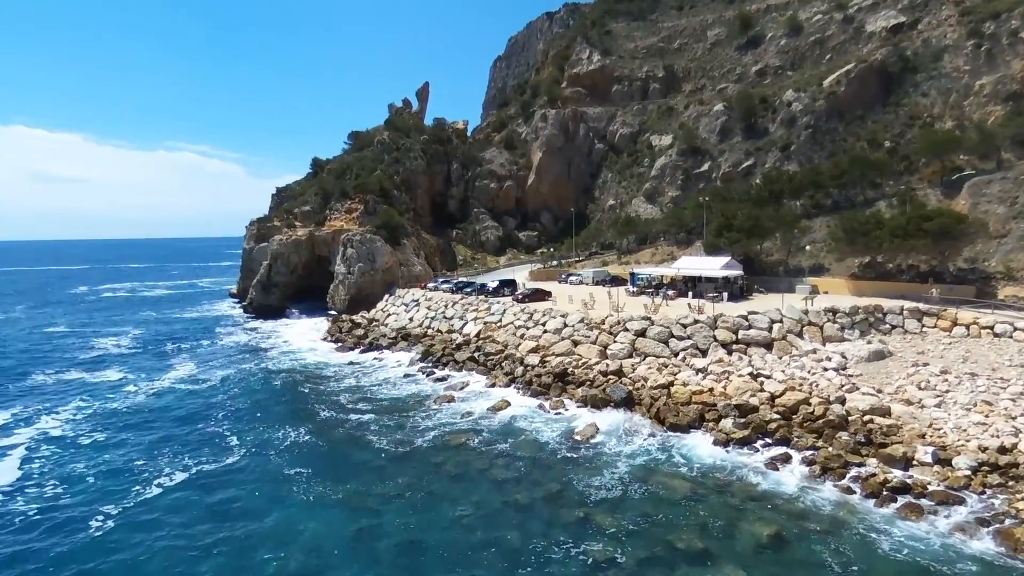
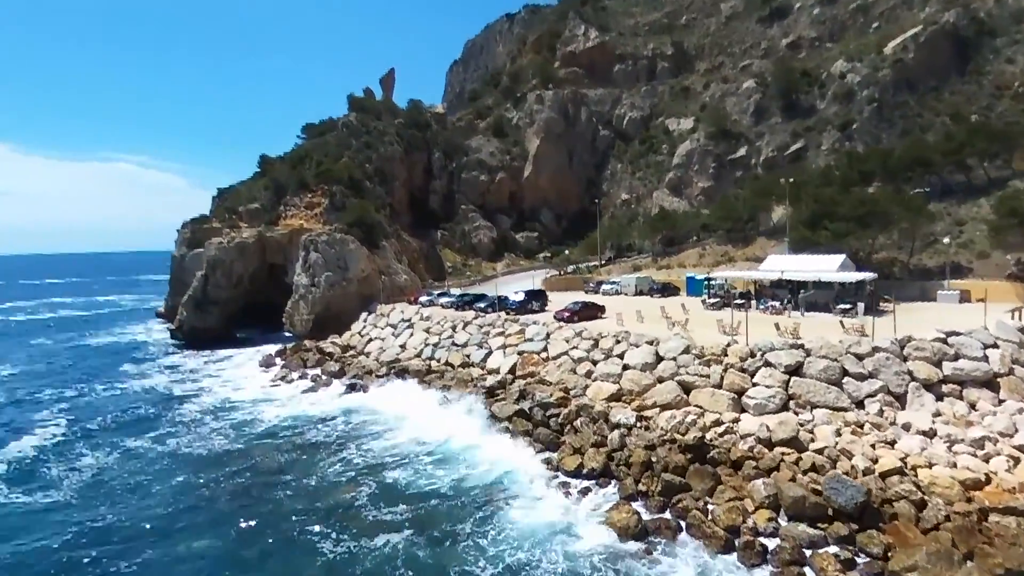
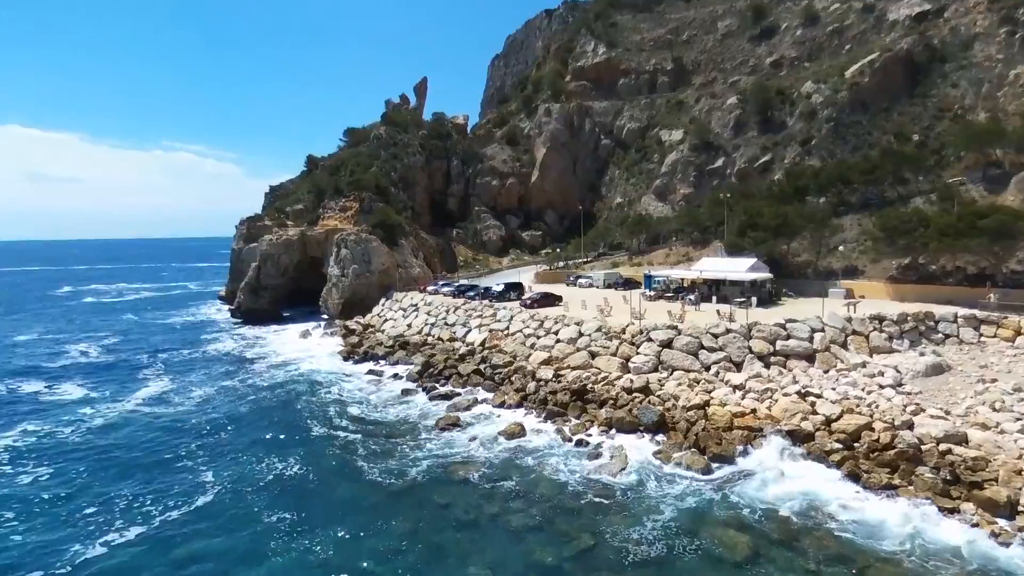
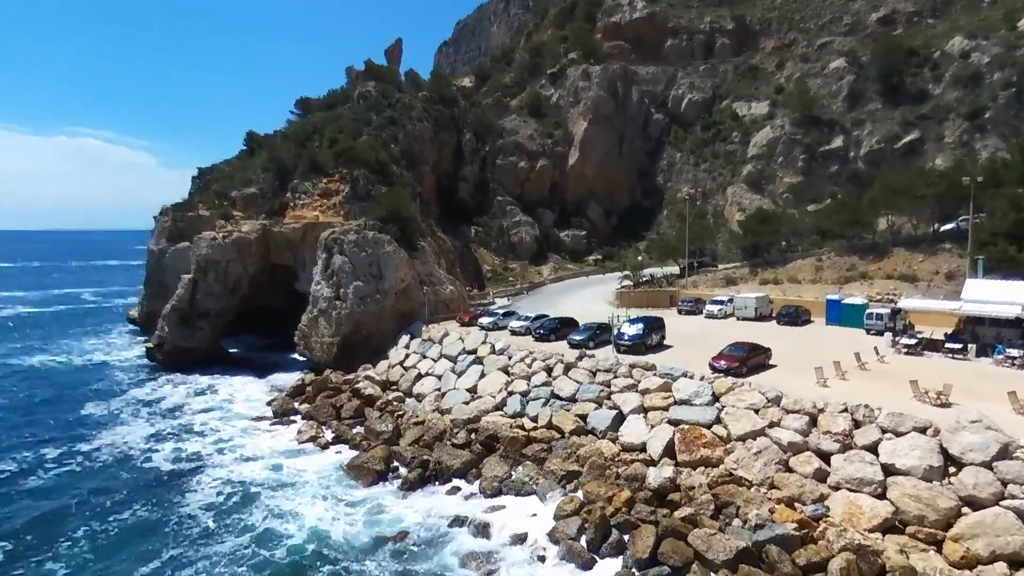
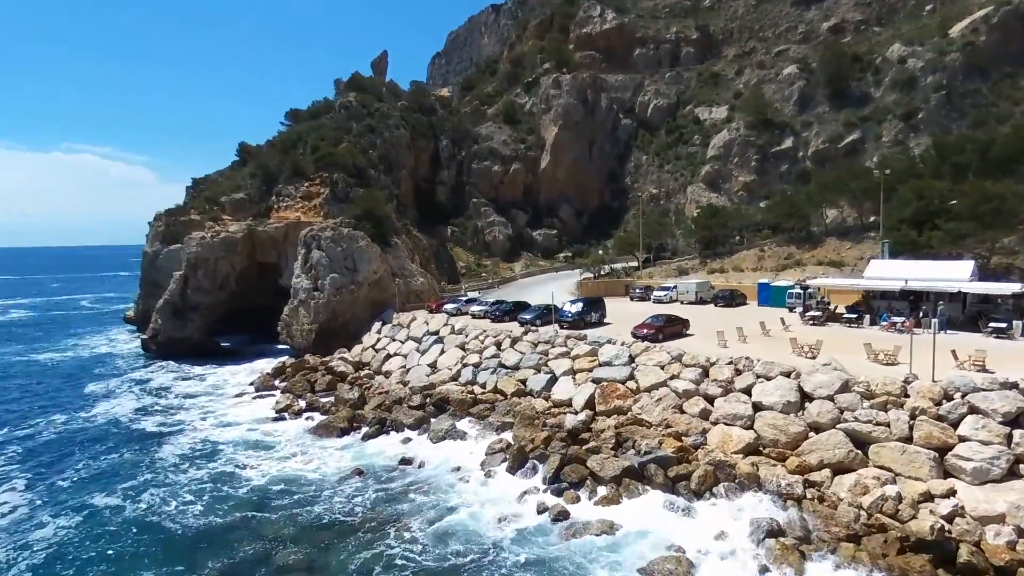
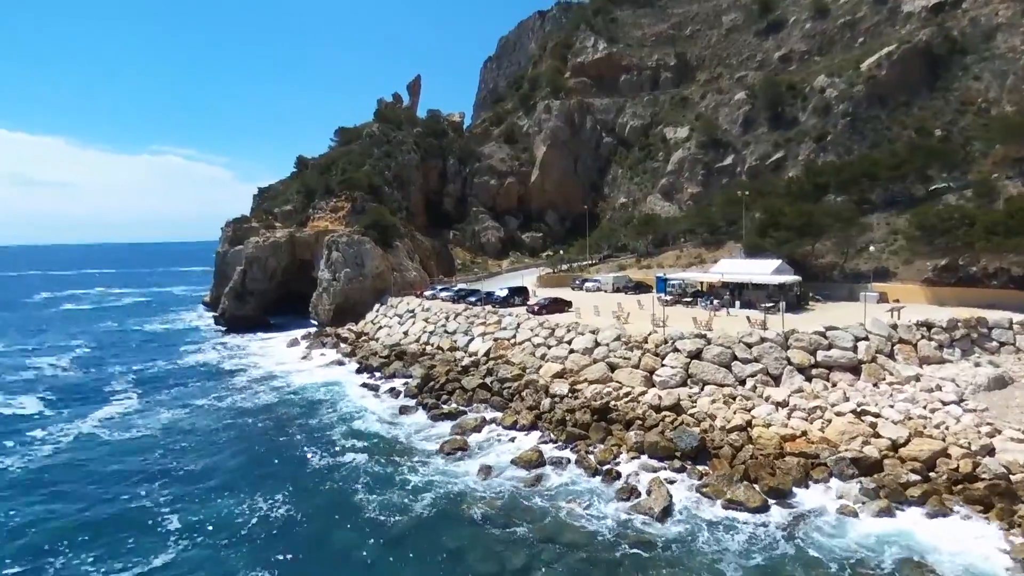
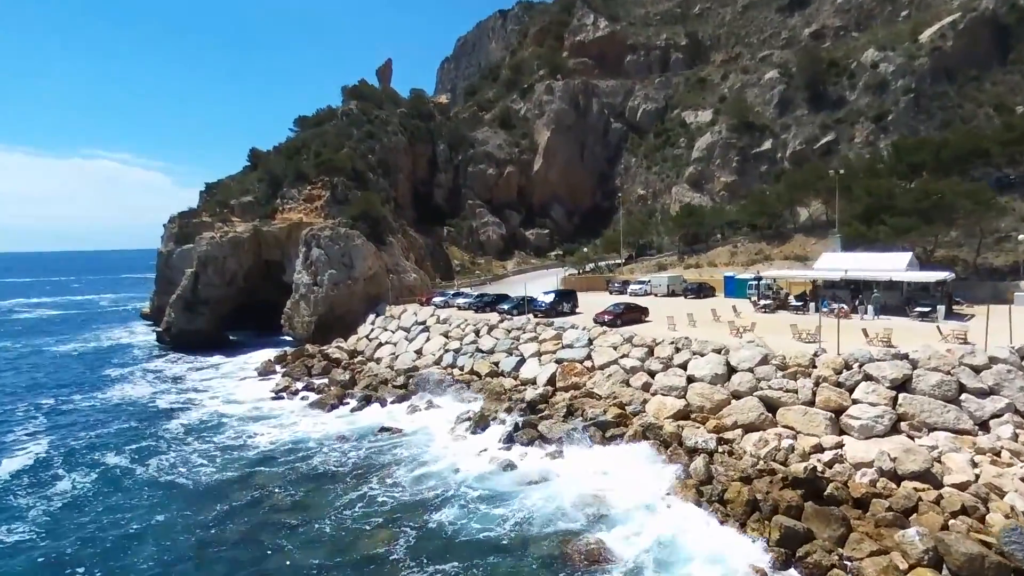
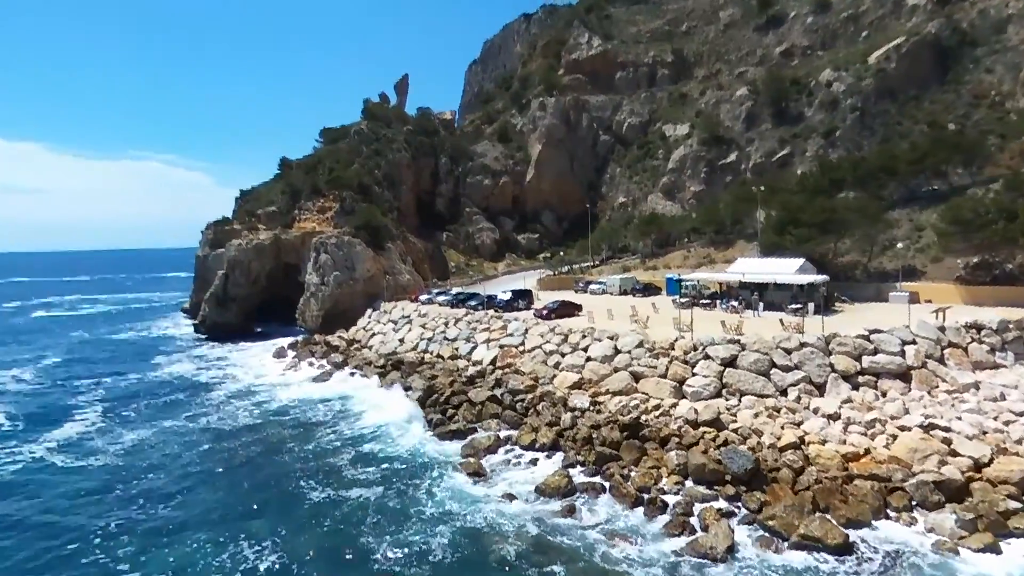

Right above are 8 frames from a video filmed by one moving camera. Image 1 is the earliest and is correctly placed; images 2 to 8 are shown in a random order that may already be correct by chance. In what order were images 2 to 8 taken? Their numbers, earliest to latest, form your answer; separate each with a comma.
3, 6, 8, 2, 7, 5, 4
